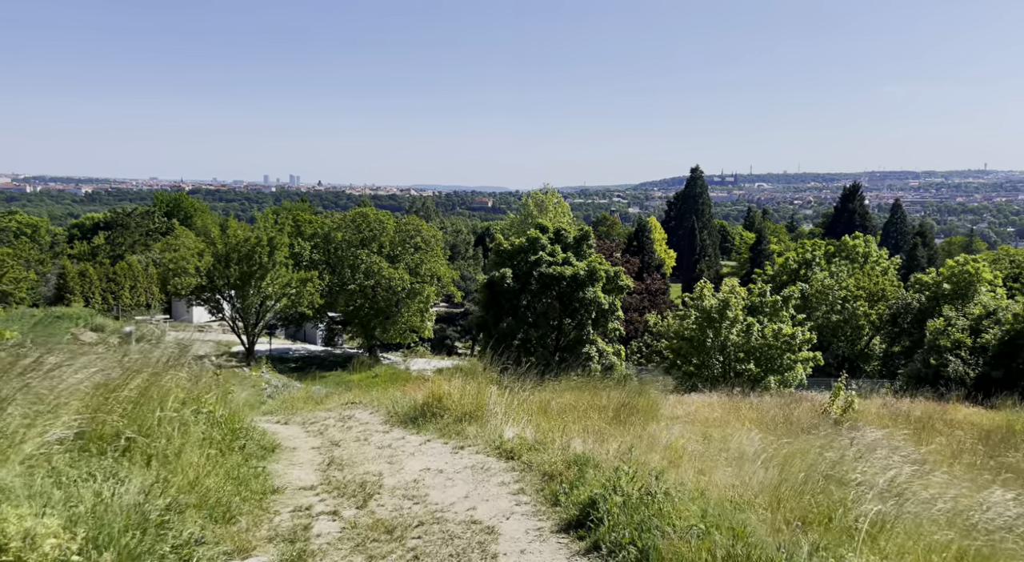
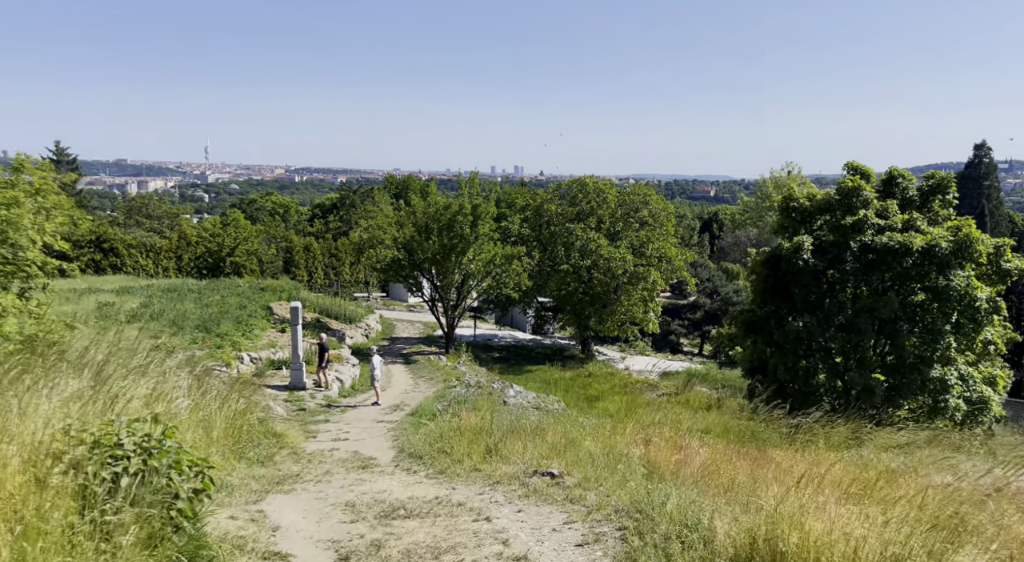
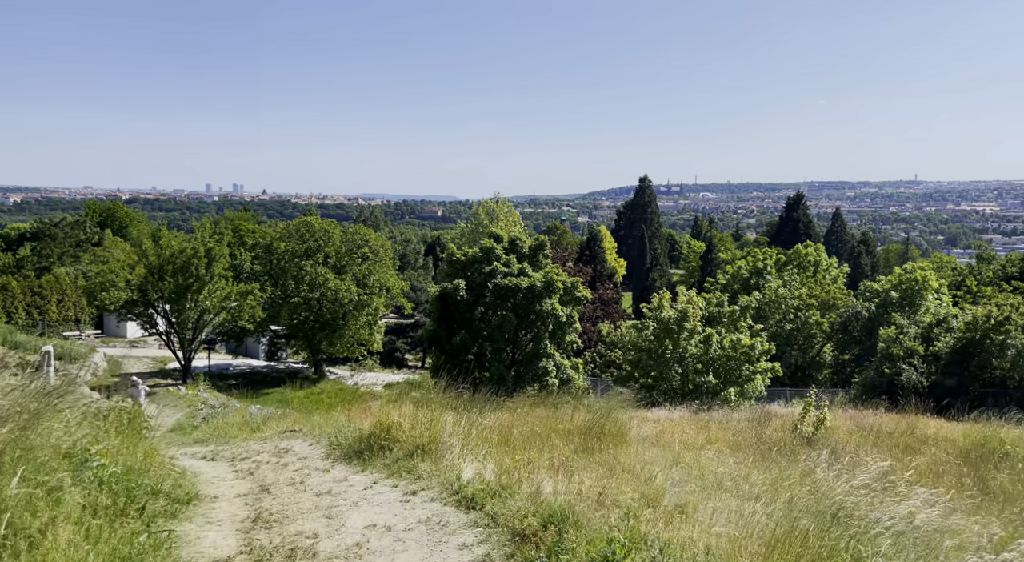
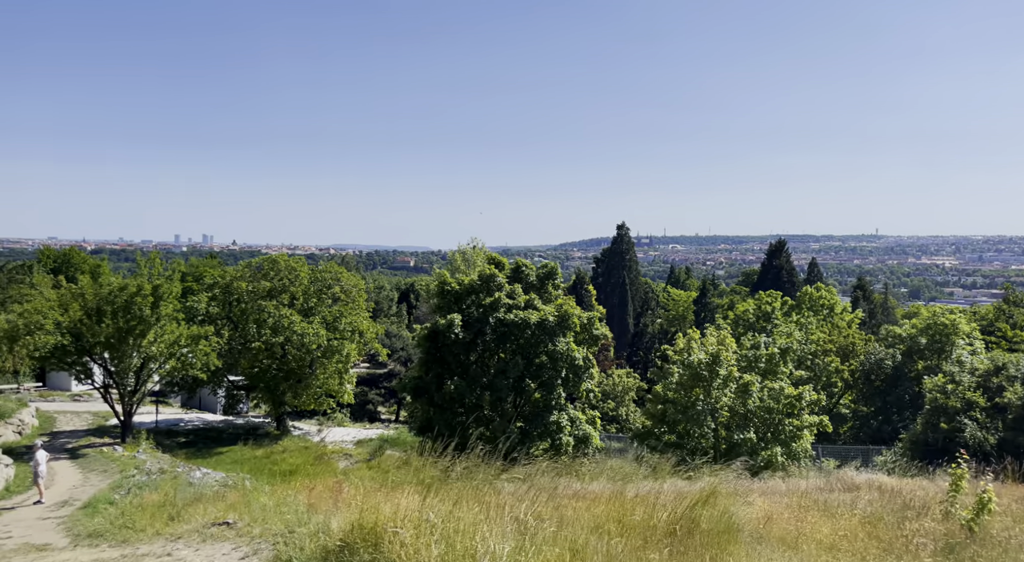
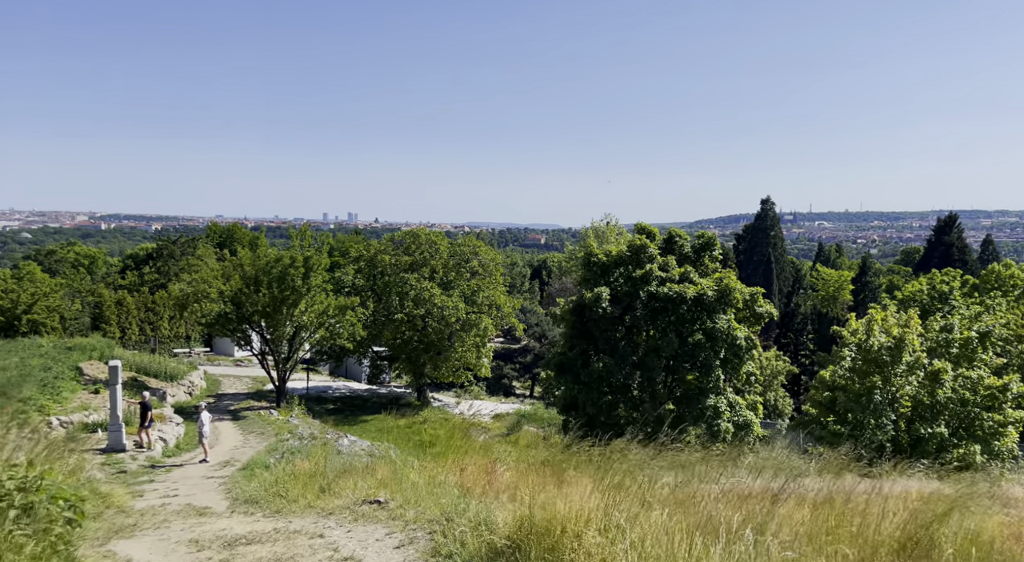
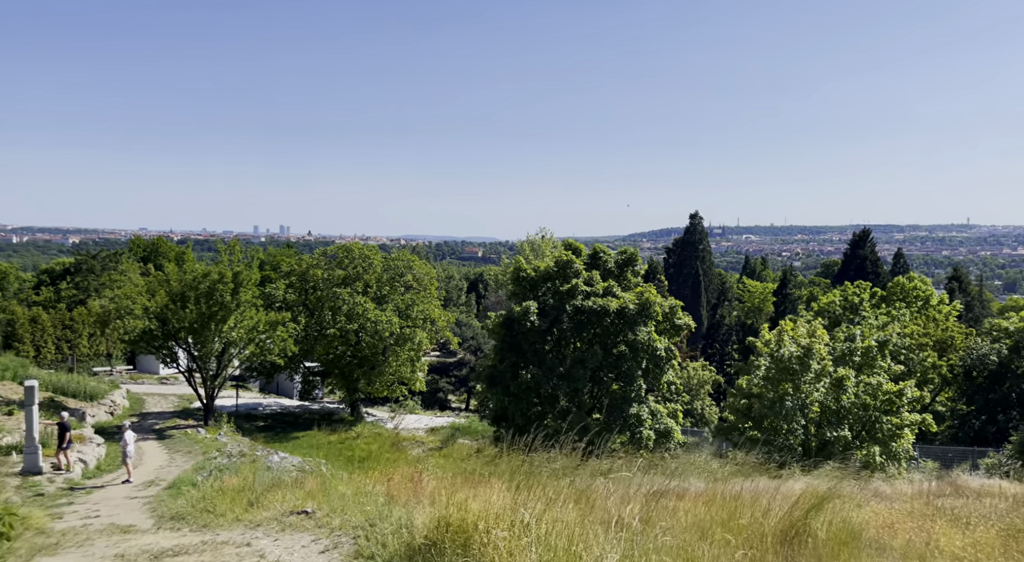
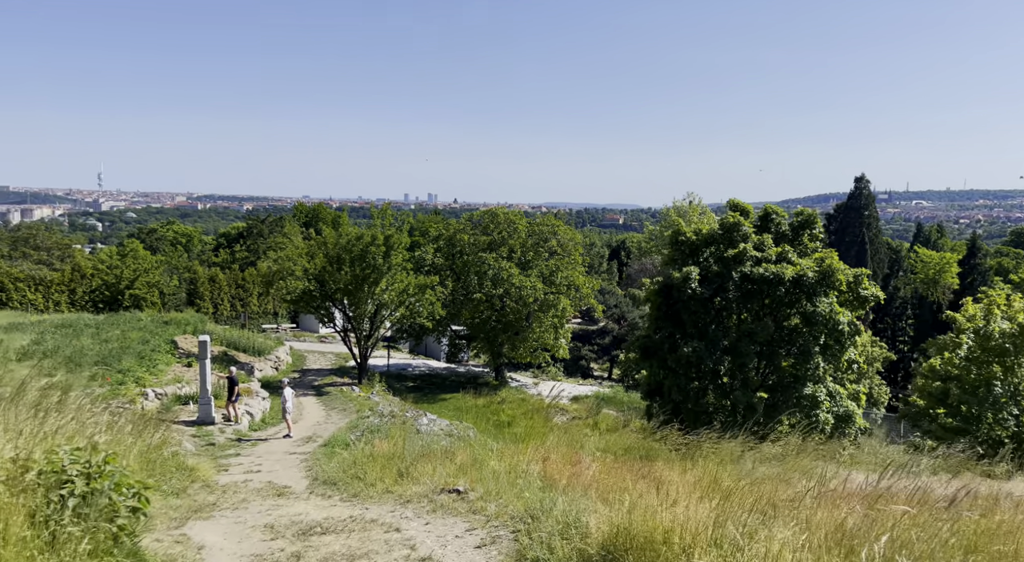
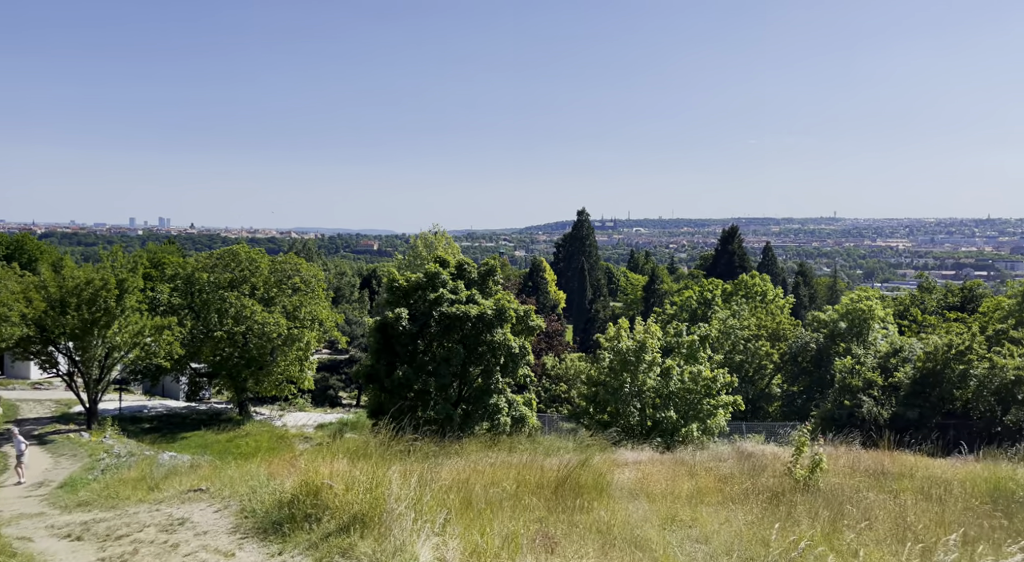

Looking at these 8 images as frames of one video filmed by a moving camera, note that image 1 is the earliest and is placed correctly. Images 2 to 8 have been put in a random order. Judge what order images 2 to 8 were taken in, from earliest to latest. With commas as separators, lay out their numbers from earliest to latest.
3, 8, 4, 6, 5, 7, 2
